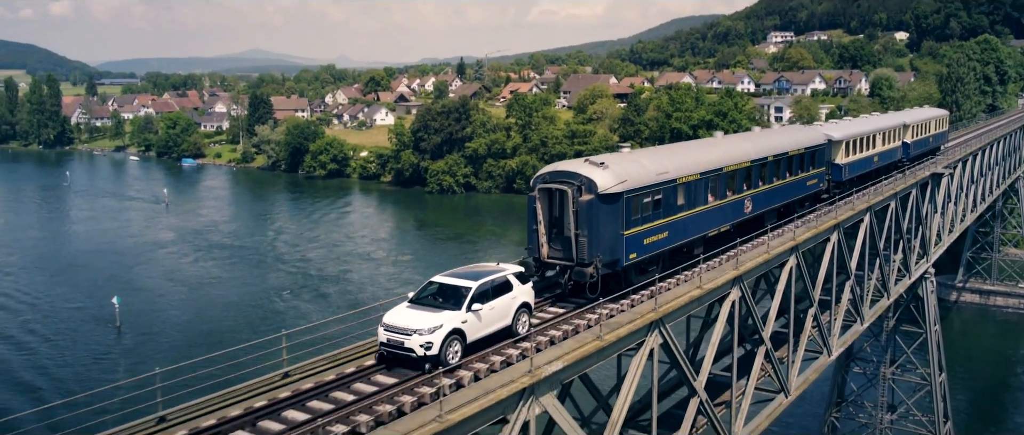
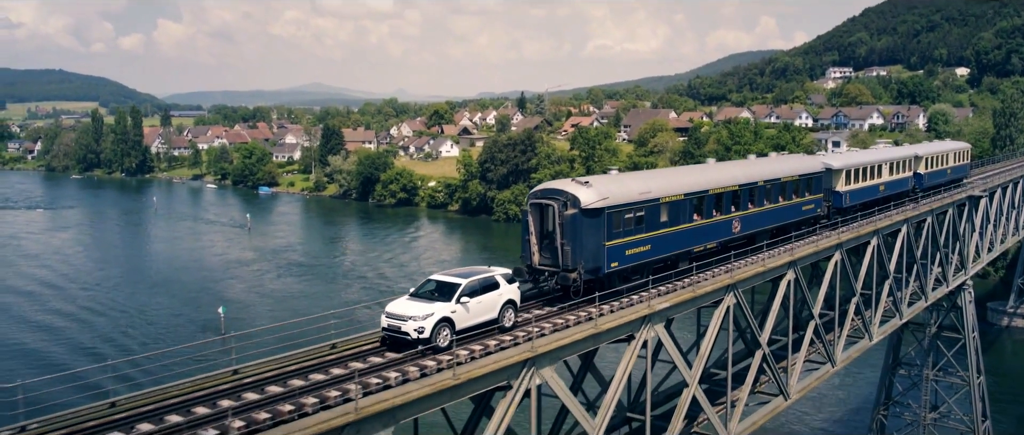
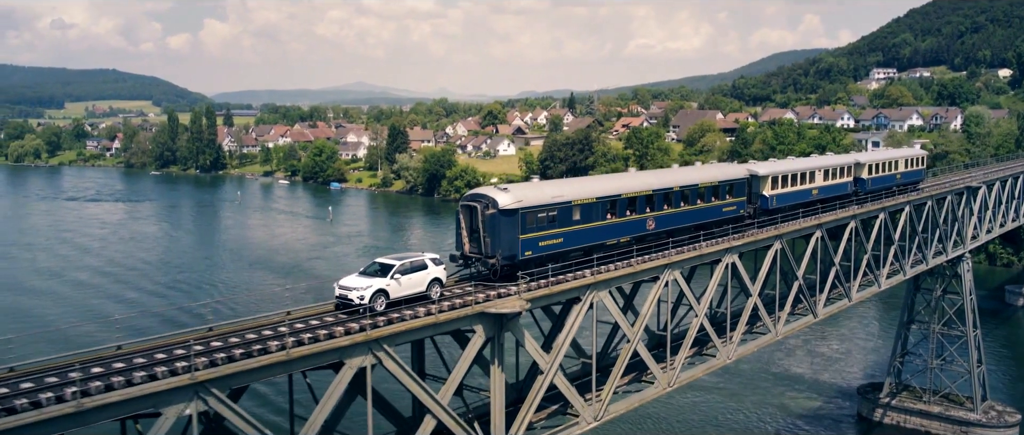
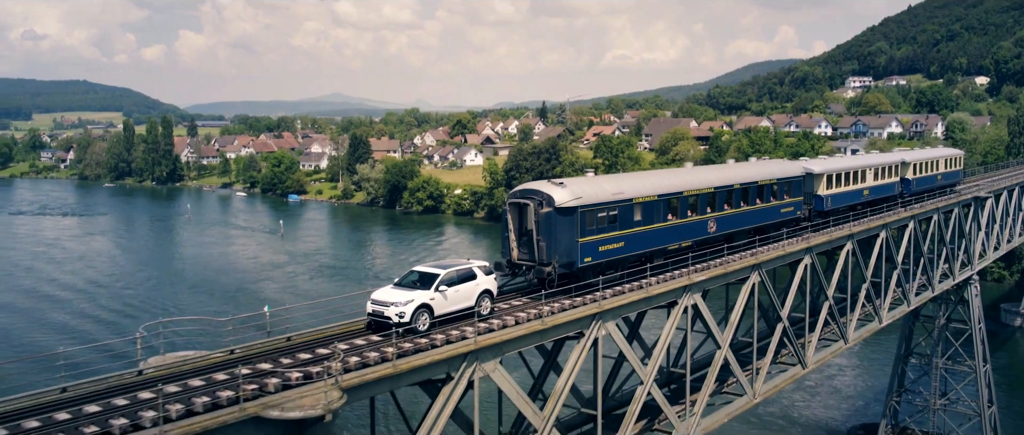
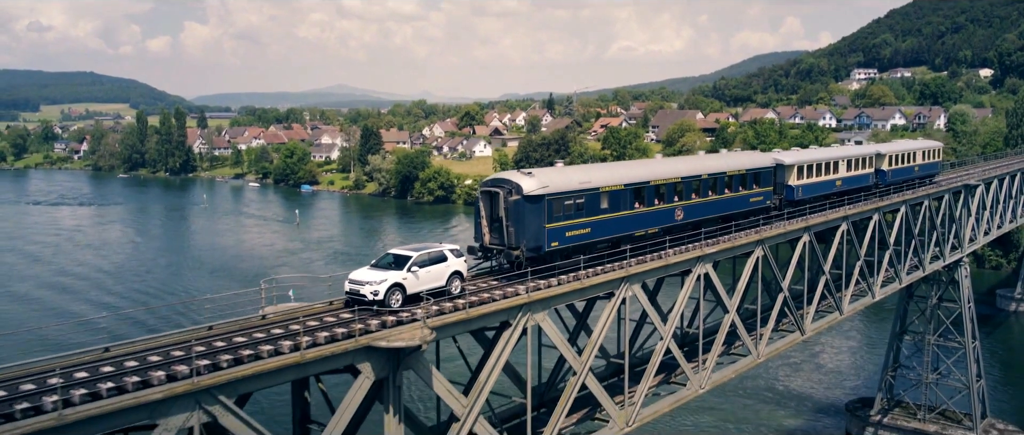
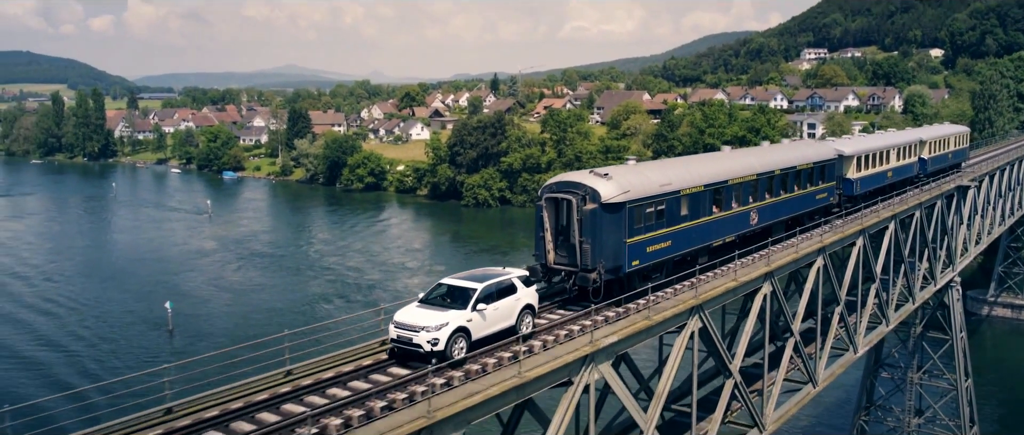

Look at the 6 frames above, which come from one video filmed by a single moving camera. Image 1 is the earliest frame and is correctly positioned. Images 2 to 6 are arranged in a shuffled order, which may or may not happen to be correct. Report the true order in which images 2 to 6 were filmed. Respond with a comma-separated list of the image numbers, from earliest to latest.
6, 2, 4, 5, 3
